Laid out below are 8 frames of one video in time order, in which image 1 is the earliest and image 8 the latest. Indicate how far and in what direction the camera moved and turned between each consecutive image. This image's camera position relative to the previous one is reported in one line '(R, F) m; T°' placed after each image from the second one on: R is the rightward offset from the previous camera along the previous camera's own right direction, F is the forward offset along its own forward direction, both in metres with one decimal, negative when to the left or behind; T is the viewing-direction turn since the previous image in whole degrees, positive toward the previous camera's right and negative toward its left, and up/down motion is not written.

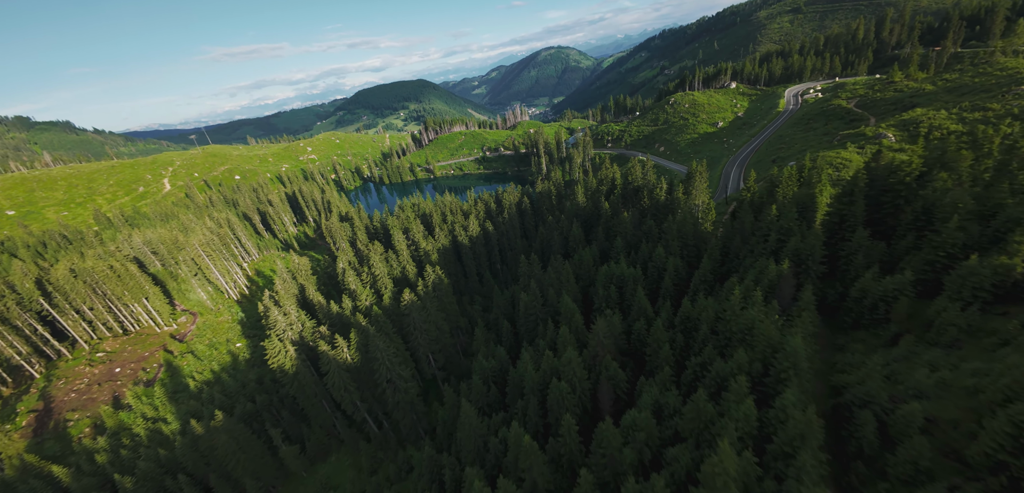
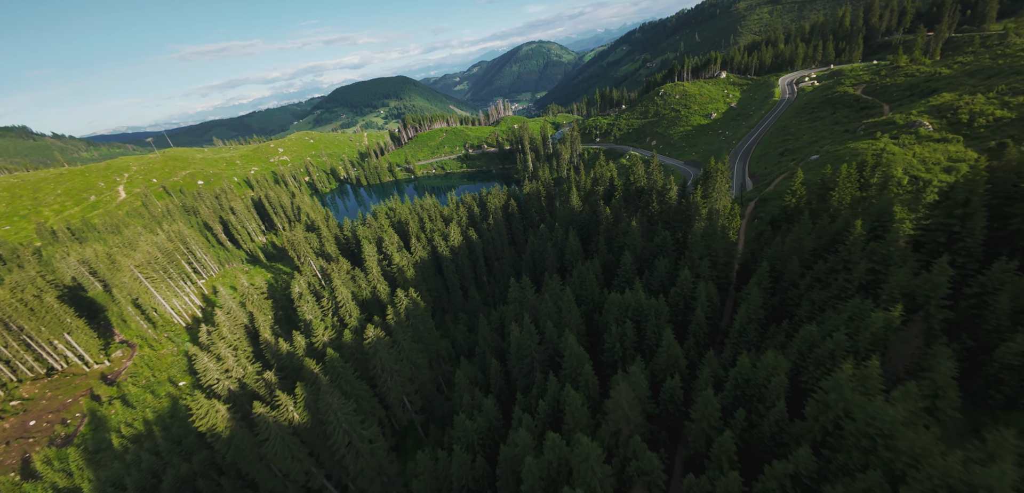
(+0.2, +10.5) m; +2°
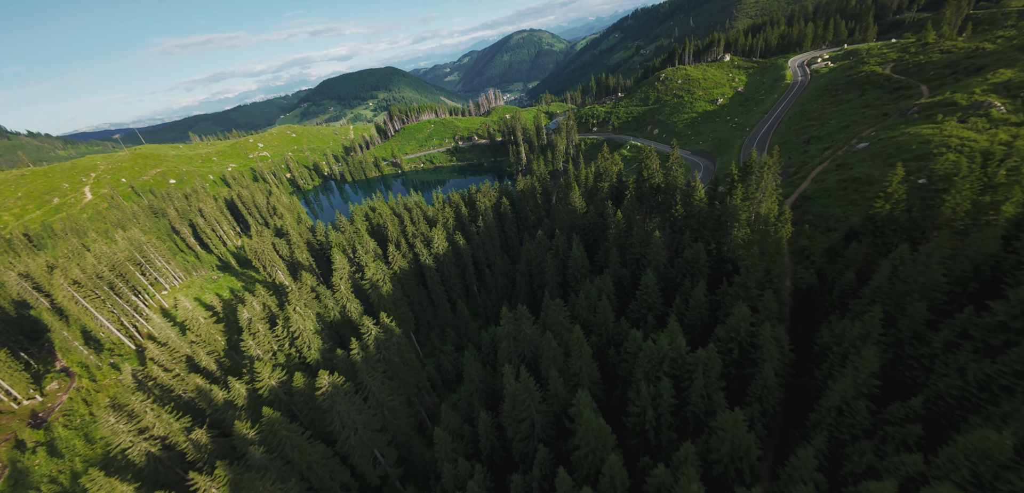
(+0.5, +10.3) m; +1°
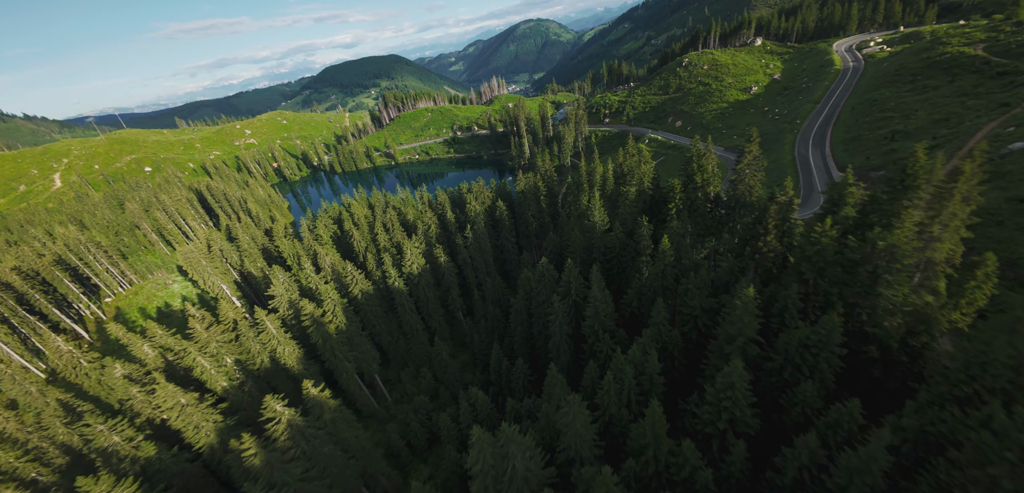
(+1.1, +16.2) m; 0°
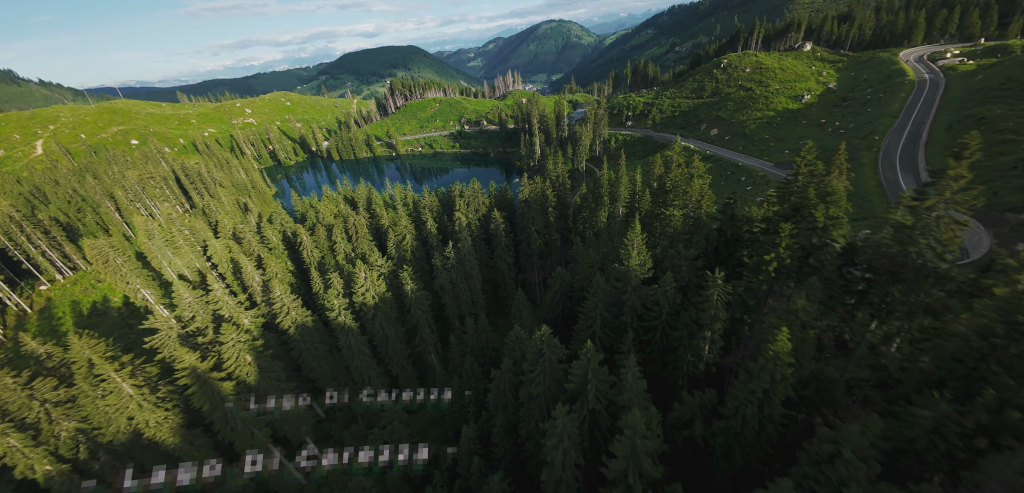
(+1.2, +14.7) m; -1°
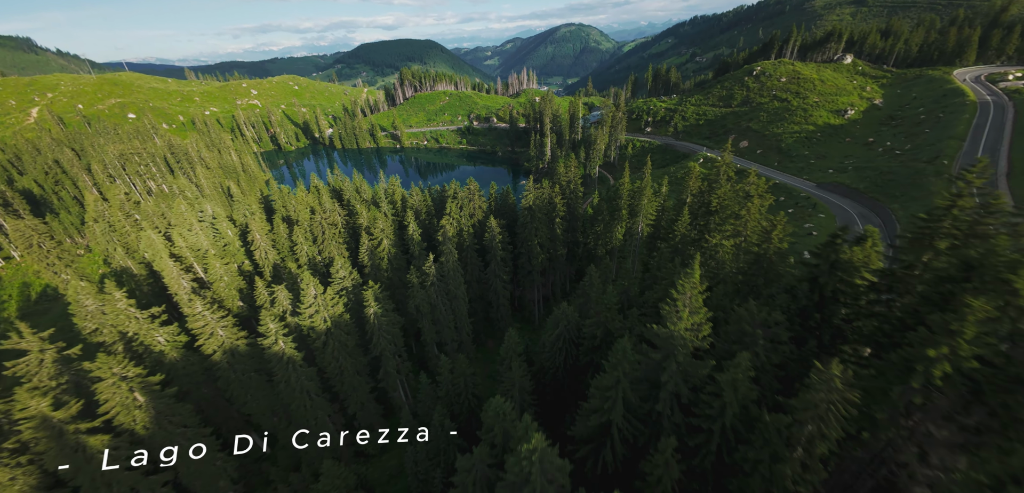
(+0.8, +8.8) m; -1°
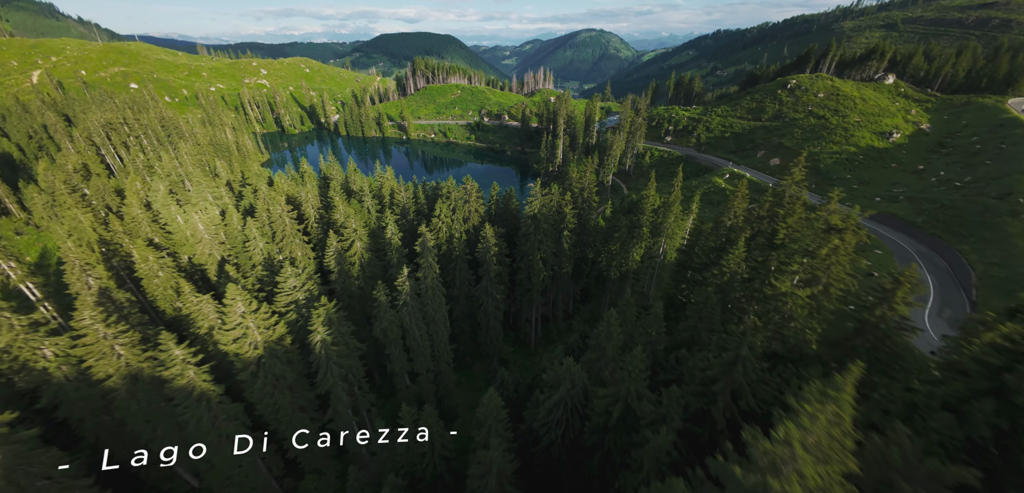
(+0.5, +7.3) m; -1°
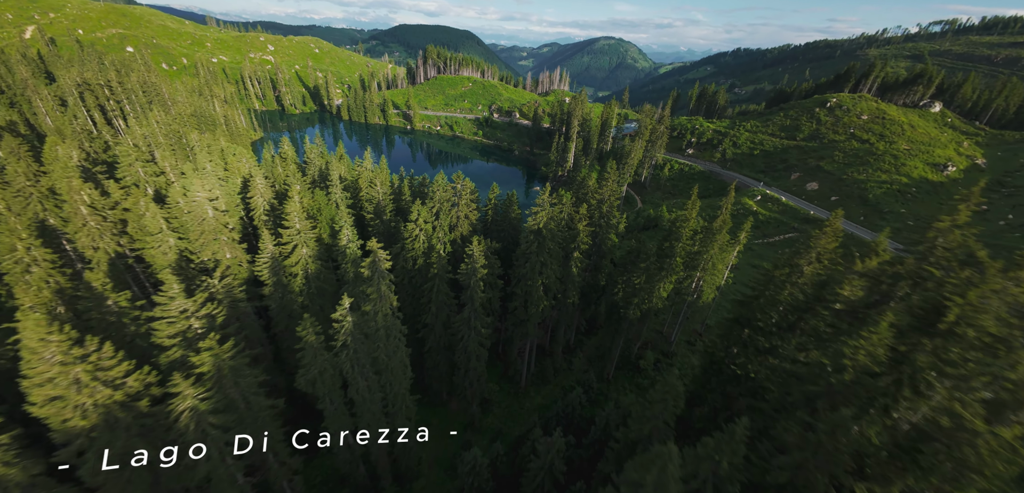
(+0.4, +8.7) m; 0°
